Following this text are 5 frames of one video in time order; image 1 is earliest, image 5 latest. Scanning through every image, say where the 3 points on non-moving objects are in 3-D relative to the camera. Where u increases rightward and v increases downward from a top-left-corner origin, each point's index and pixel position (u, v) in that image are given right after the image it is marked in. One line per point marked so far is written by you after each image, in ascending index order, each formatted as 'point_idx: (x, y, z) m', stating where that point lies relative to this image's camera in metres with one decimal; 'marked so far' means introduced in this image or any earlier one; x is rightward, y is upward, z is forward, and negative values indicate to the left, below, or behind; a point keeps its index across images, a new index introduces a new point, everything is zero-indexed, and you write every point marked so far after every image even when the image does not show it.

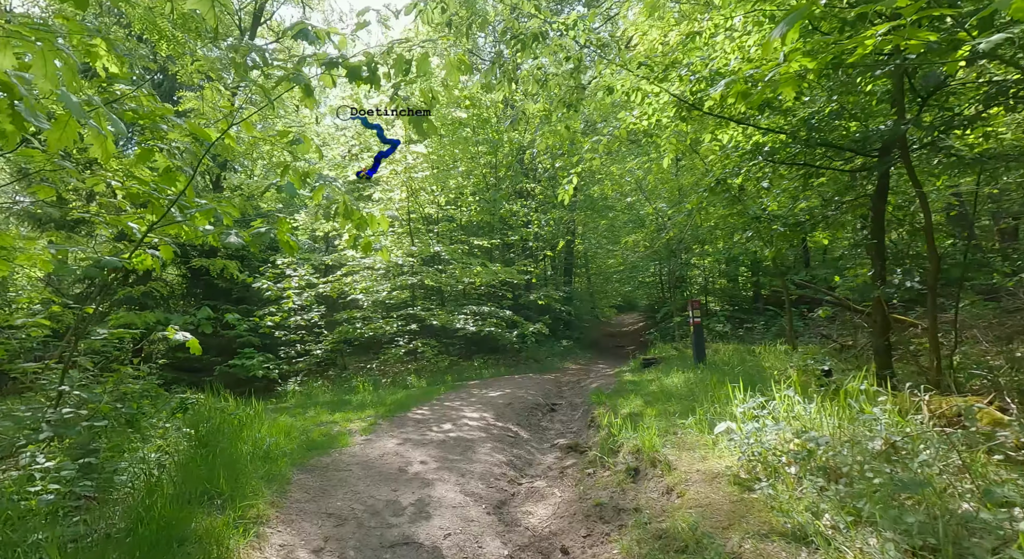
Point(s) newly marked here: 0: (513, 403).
0: (0.0, -1.7, +7.7) m
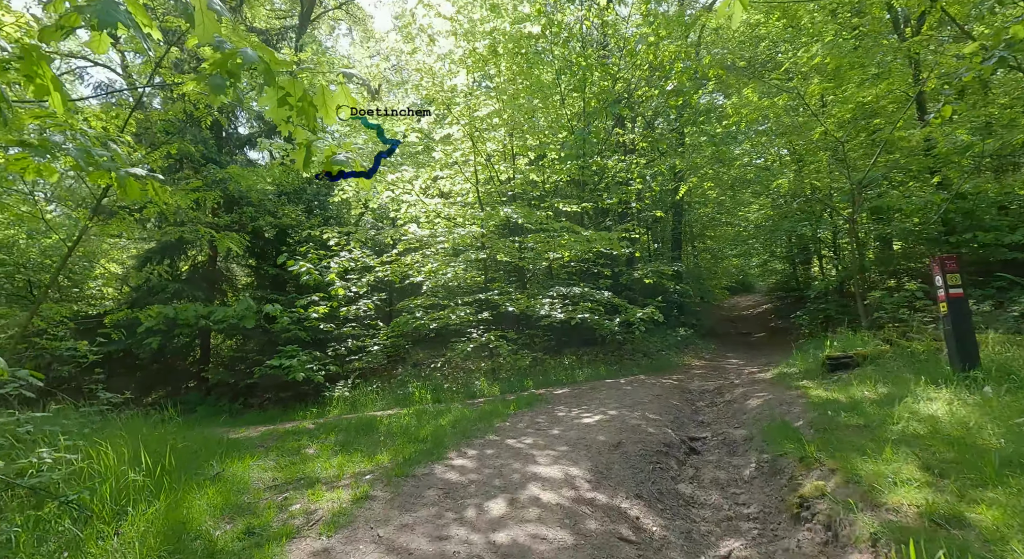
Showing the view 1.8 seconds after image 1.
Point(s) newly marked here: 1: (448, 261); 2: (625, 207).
0: (+0.9, -1.3, +4.5) m
1: (-1.3, +0.4, +11.3) m
2: (+2.8, +1.8, +13.9) m
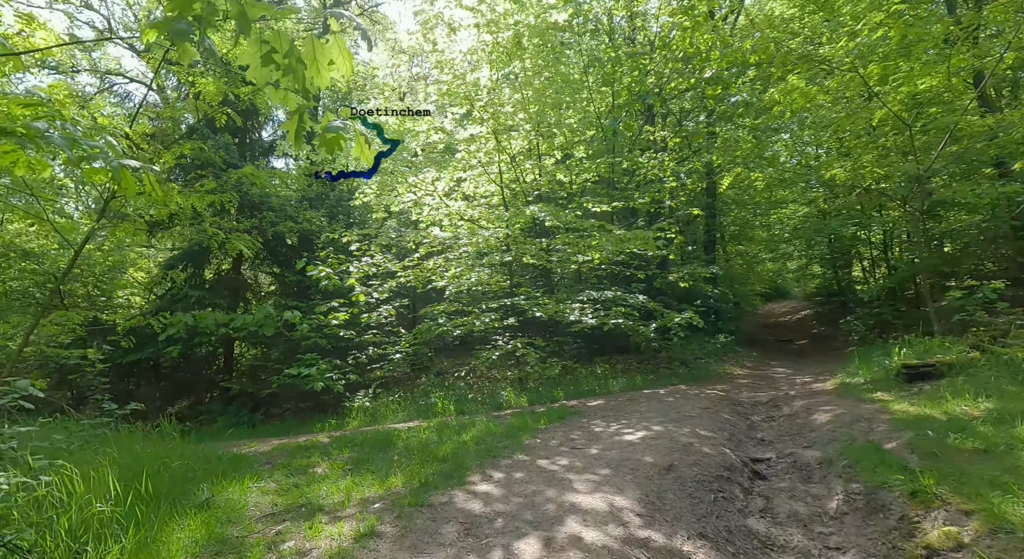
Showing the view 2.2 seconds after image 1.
0: (+1.1, -1.3, +3.9) m
1: (-0.8, +0.3, +10.7) m
2: (+3.4, +1.7, +13.2) m
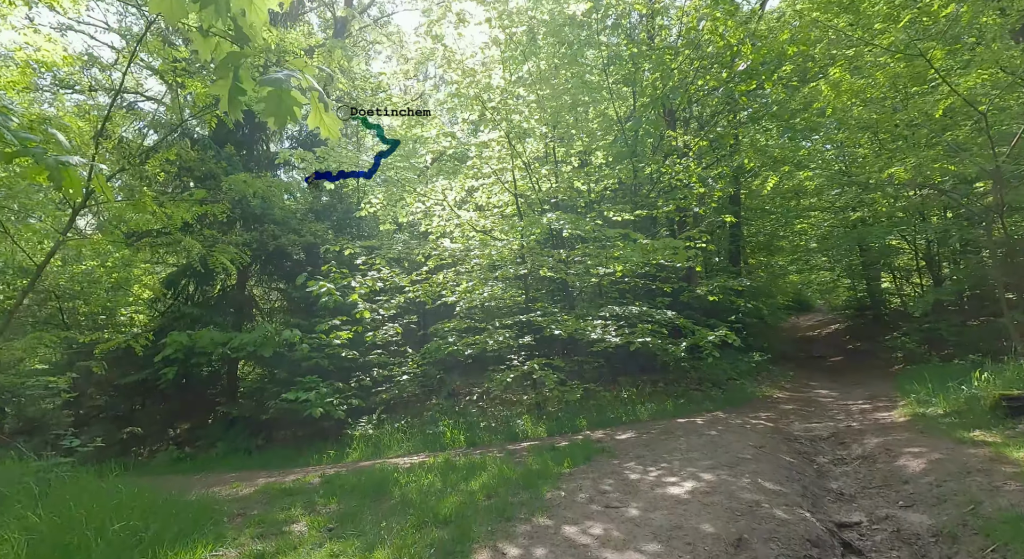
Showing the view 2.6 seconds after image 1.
0: (+1.2, -1.3, +3.0) m
1: (-0.5, 0.0, +9.9) m
2: (+3.8, +1.4, +12.3) m
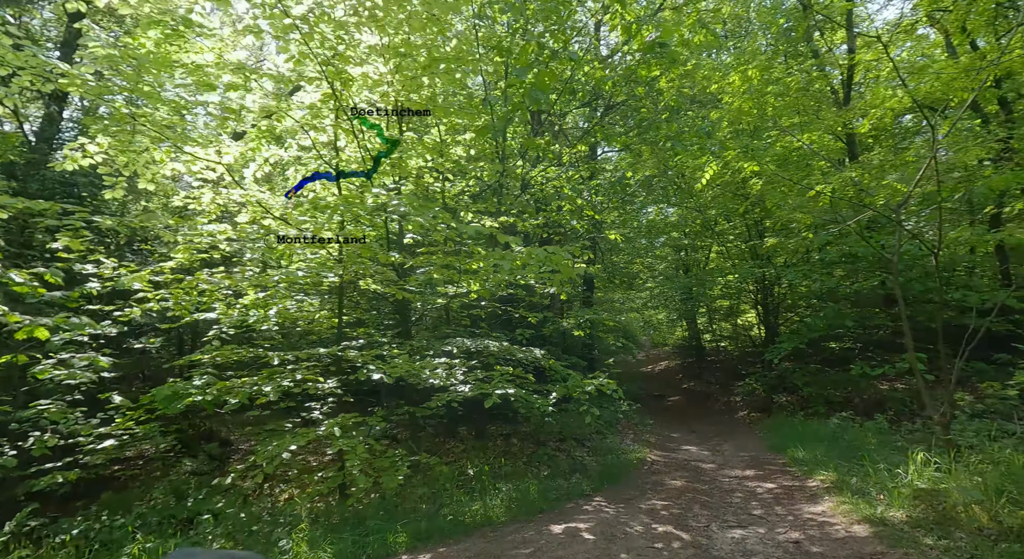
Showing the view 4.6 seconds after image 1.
0: (+0.6, -1.4, +0.4) m
1: (-2.8, -0.1, +6.7) m
2: (+0.7, +0.9, +10.2) m
